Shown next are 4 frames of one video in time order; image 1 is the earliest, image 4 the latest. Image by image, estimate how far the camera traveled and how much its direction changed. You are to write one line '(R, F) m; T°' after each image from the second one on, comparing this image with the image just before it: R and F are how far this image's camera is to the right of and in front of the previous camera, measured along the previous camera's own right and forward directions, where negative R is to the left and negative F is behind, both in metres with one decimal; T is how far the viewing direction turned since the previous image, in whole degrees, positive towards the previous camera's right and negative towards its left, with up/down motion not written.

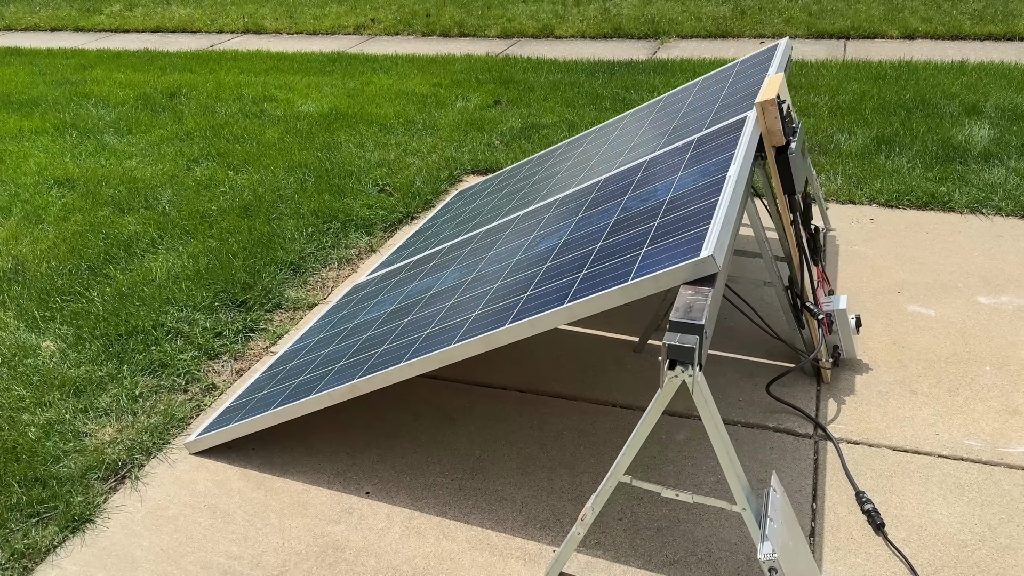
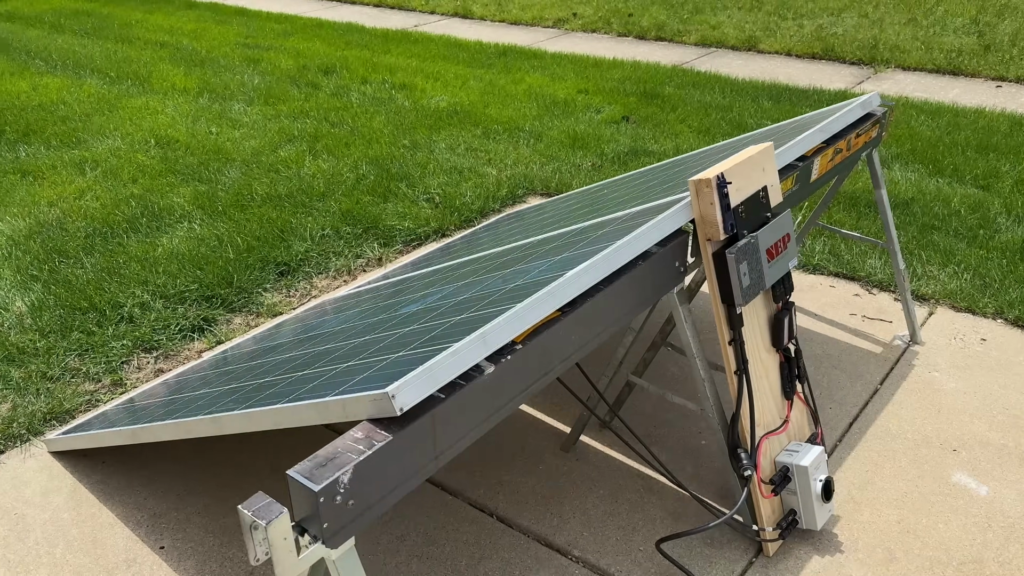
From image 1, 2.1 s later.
(+1.1, +0.7) m; -16°
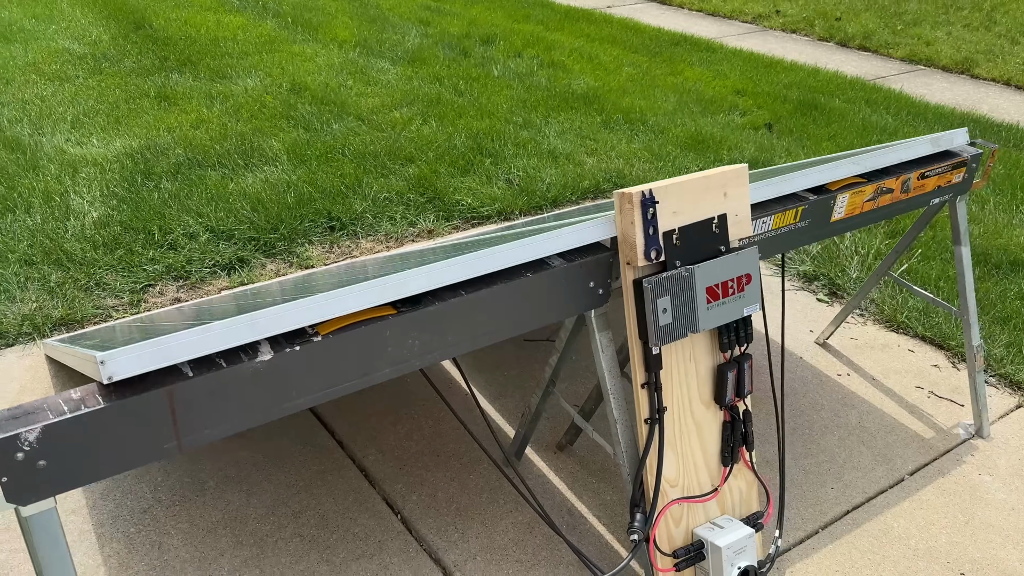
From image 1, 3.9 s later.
(+0.7, +0.3) m; -13°
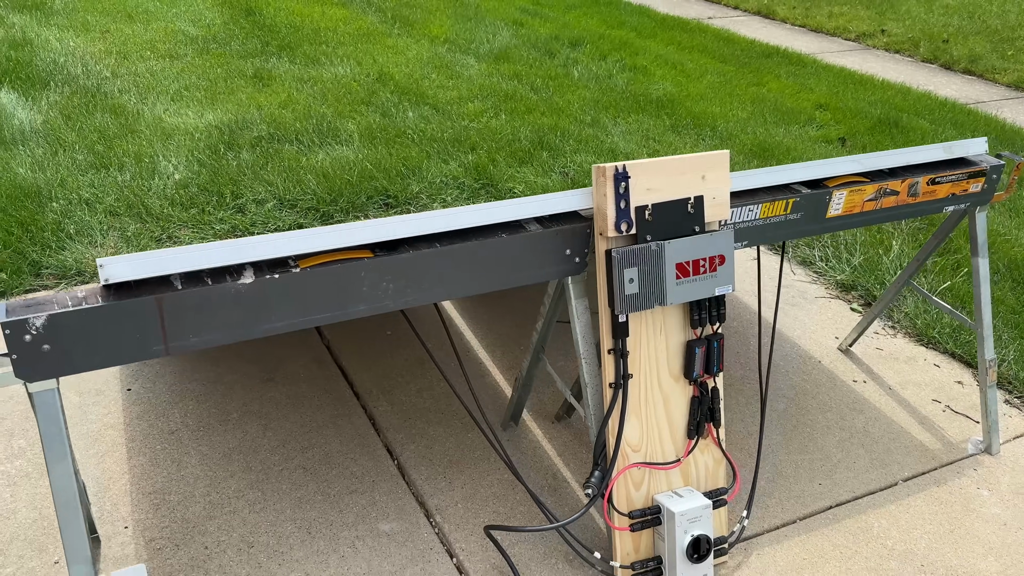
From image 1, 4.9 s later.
(+0.3, -0.1) m; -7°
